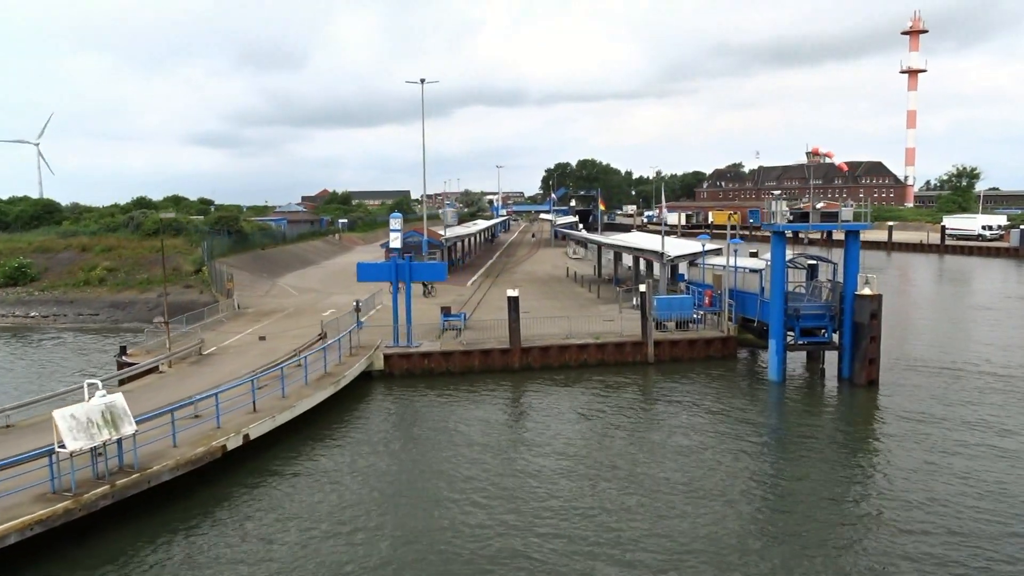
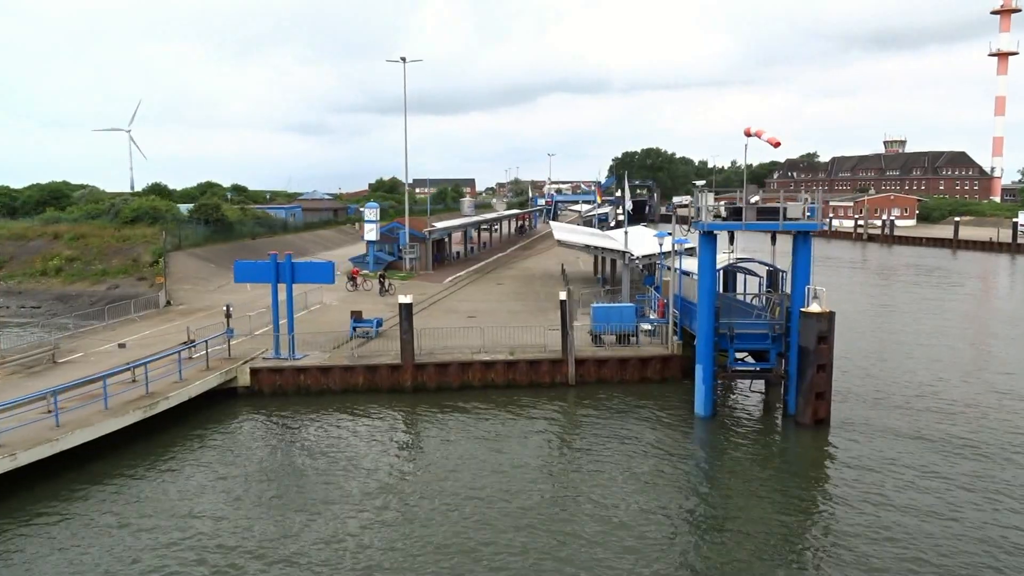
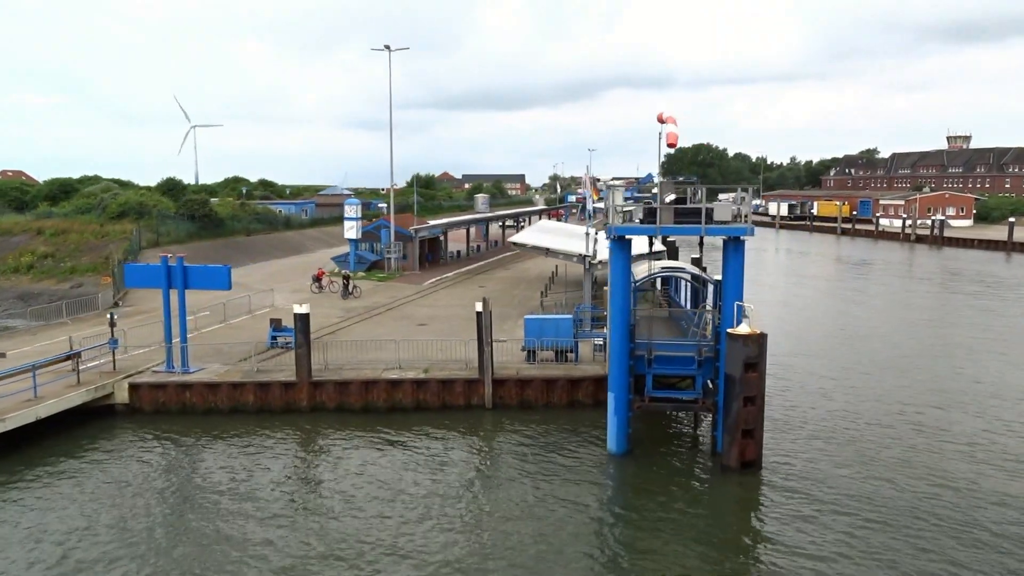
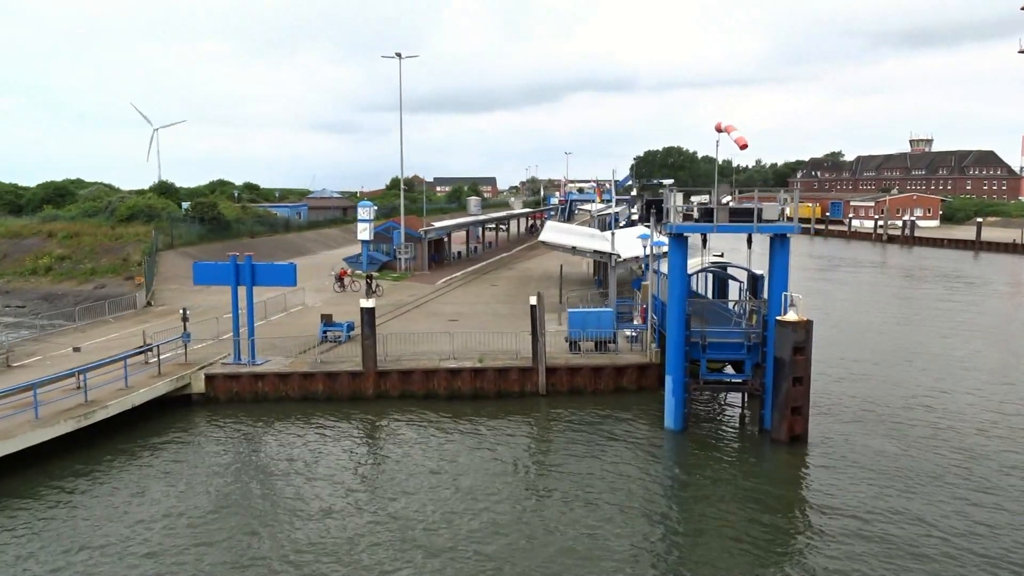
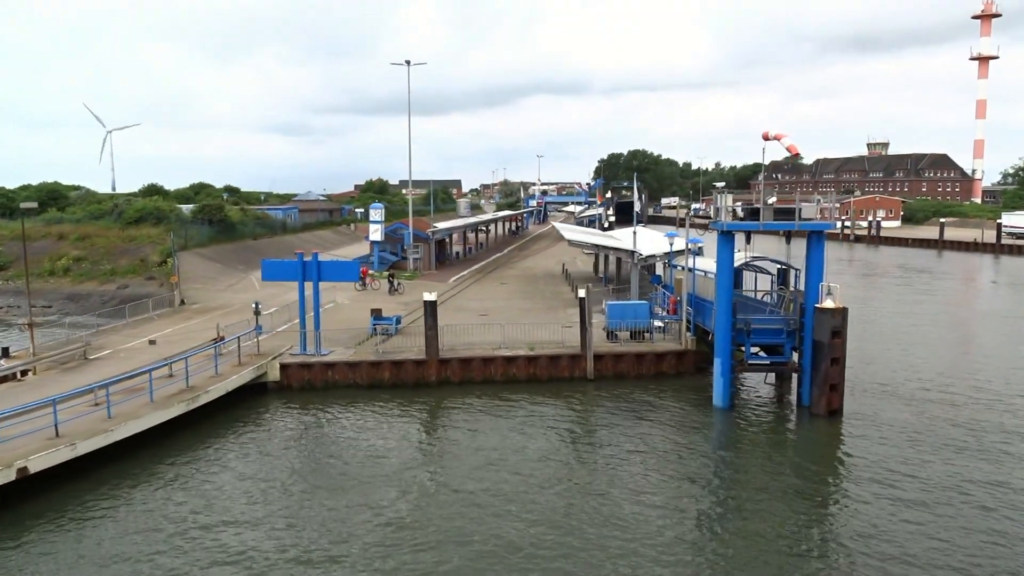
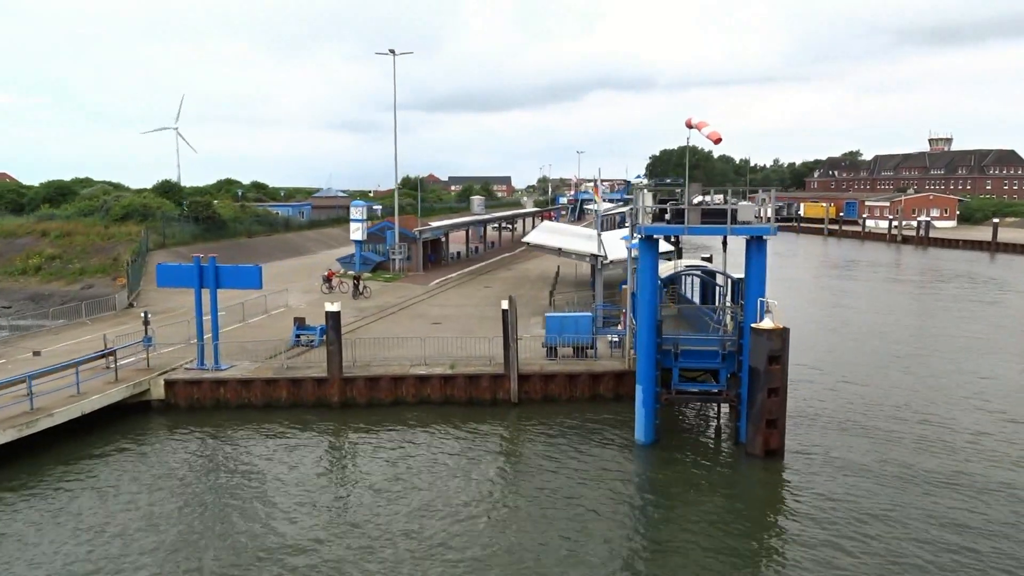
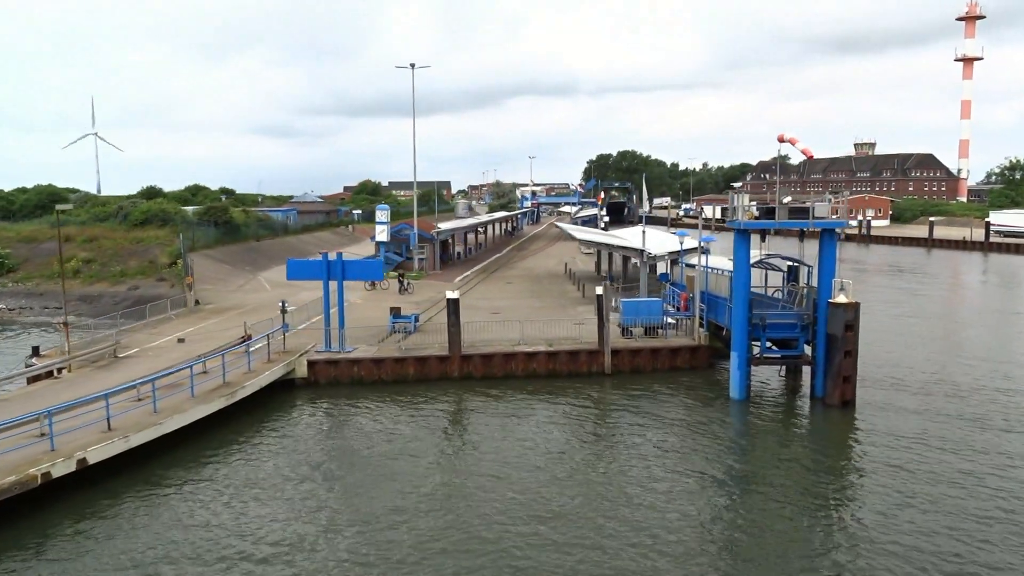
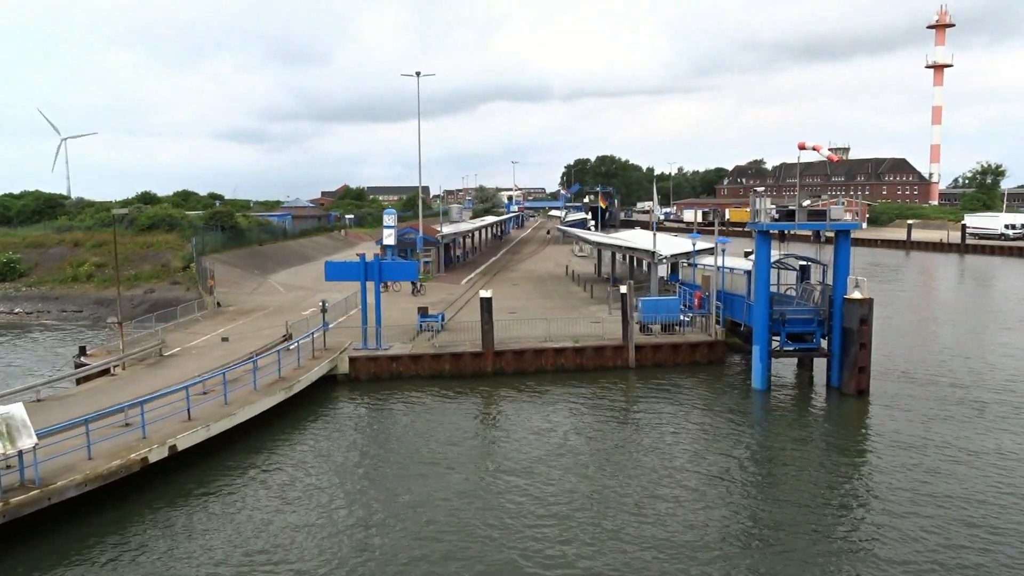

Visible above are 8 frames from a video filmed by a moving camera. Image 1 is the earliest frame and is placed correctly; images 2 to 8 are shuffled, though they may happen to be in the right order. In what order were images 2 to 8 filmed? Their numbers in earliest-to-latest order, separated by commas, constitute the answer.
8, 7, 5, 2, 4, 6, 3
